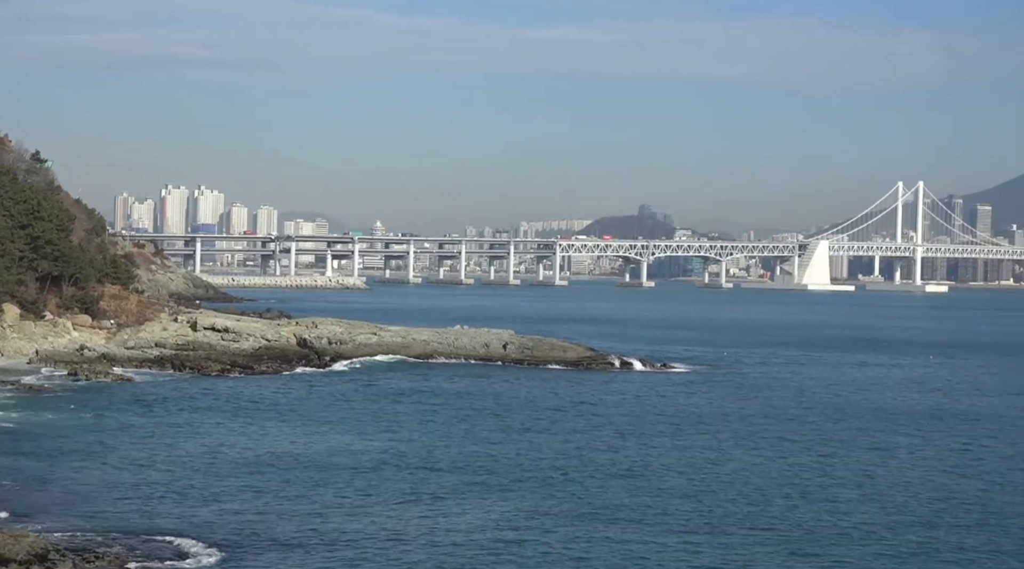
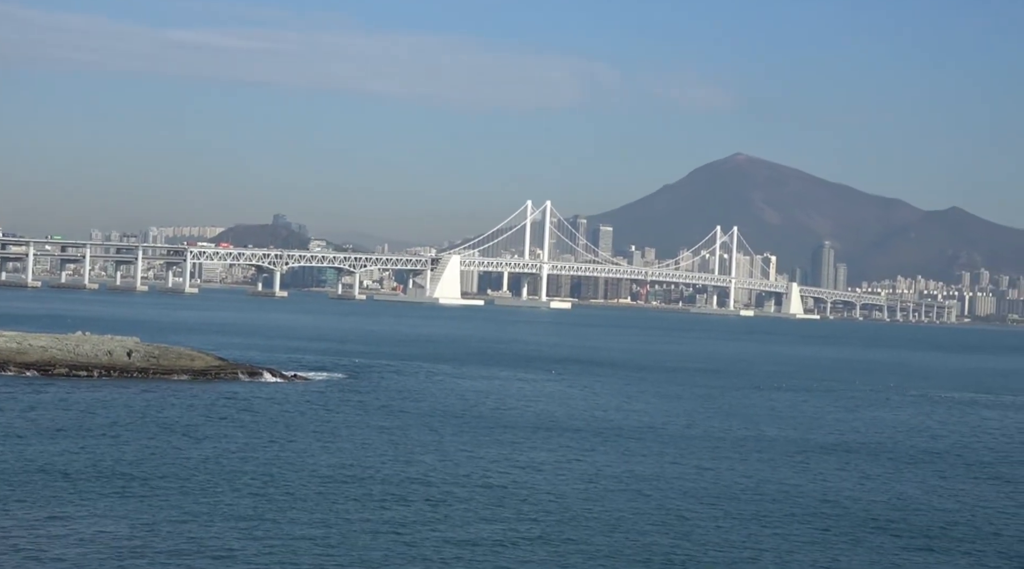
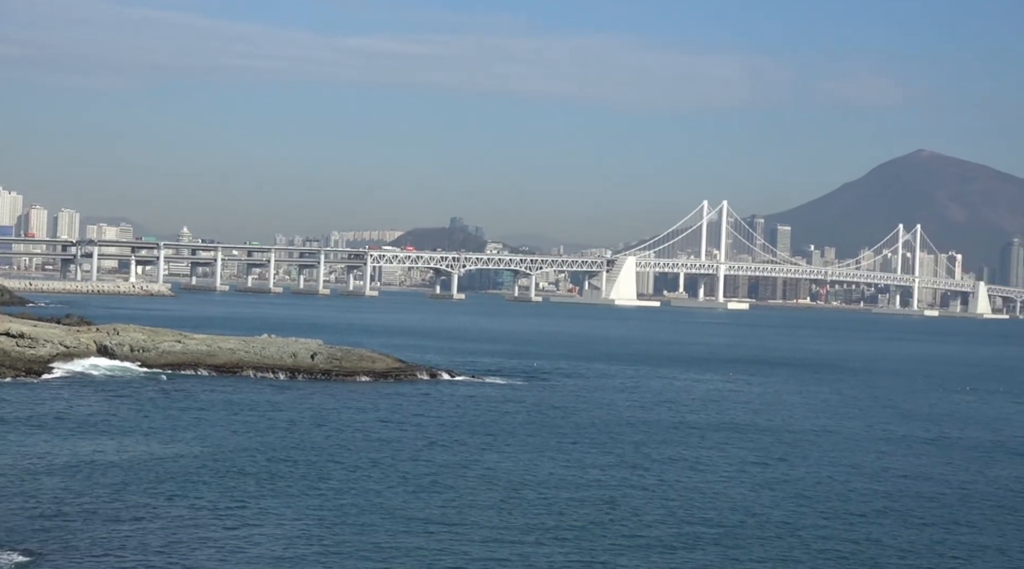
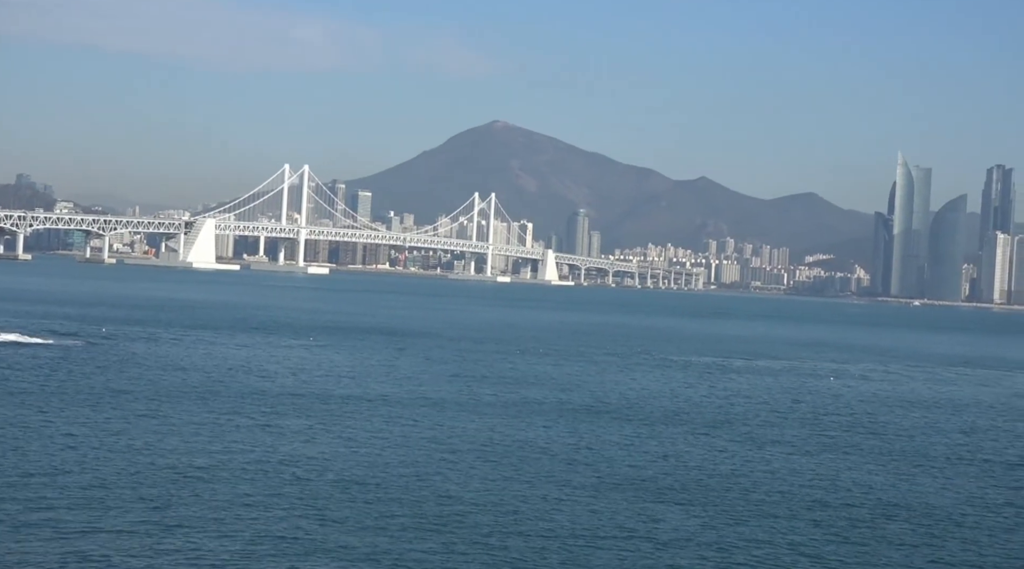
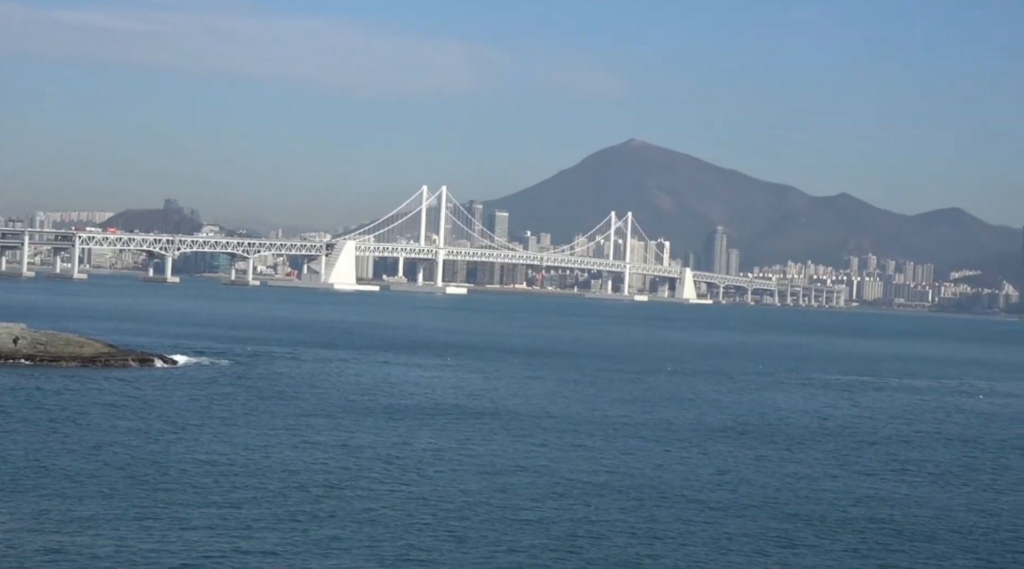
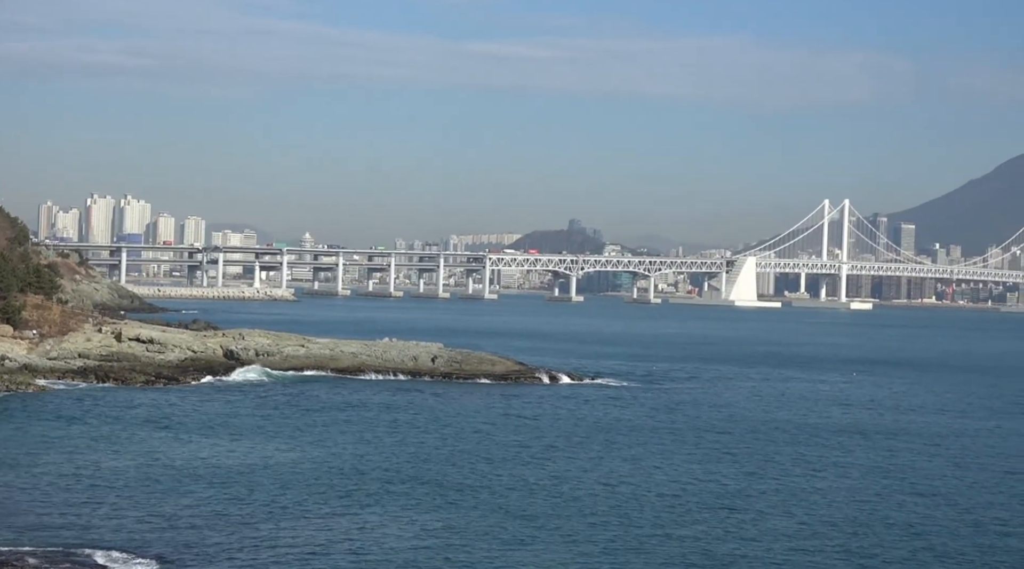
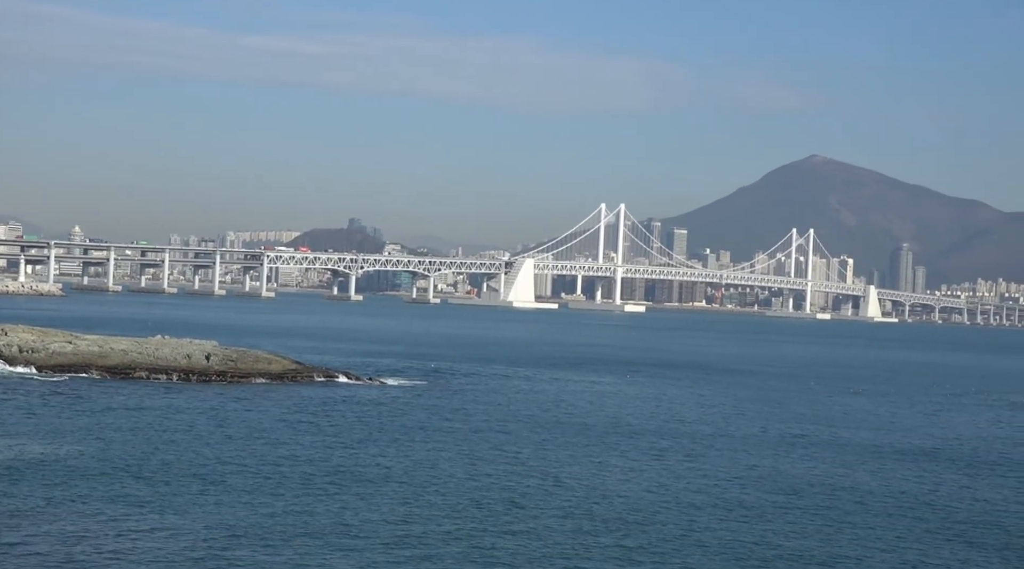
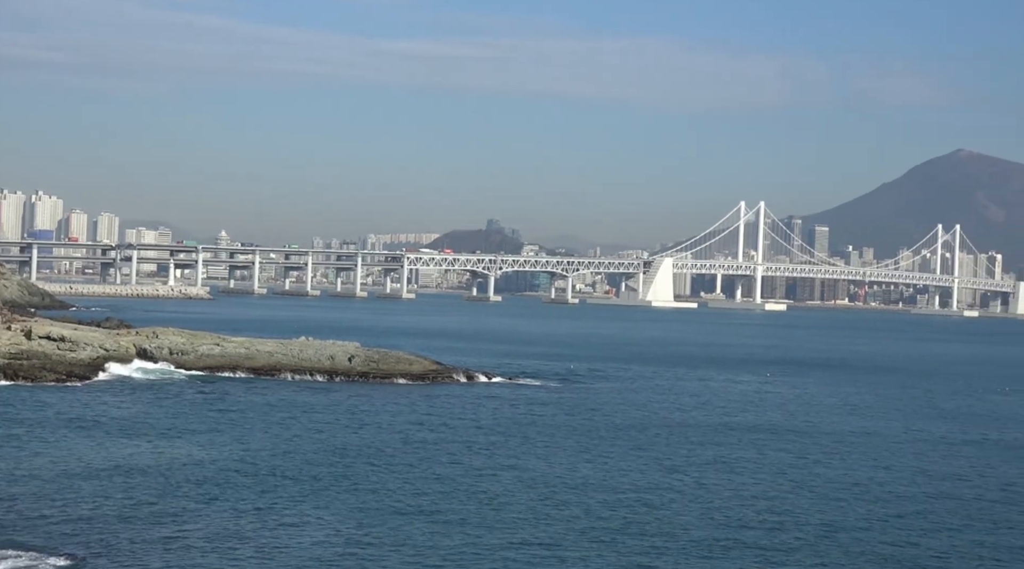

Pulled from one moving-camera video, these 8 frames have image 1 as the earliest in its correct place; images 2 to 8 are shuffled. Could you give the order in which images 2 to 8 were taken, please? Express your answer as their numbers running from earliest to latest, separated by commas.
6, 8, 3, 7, 2, 5, 4
